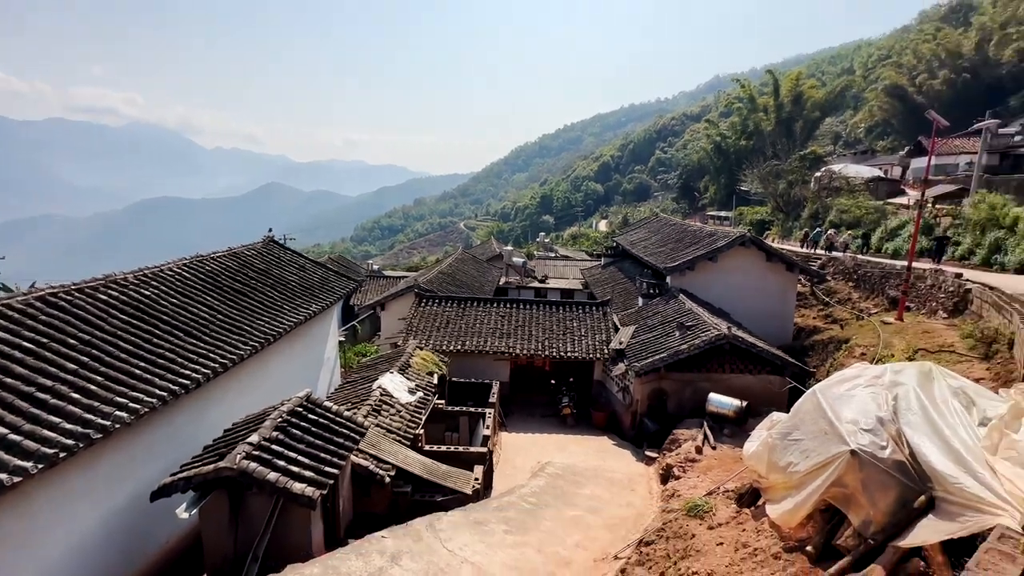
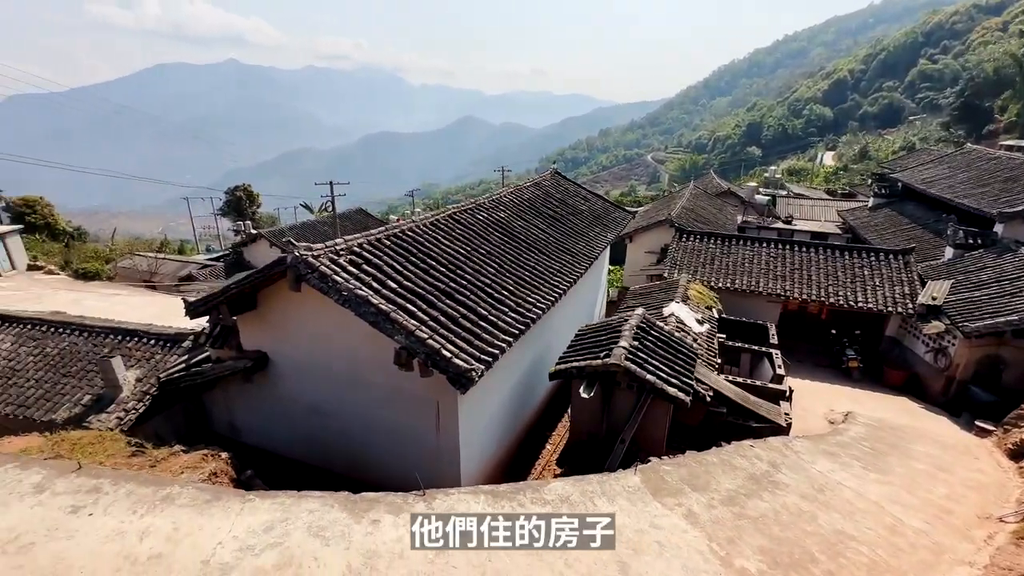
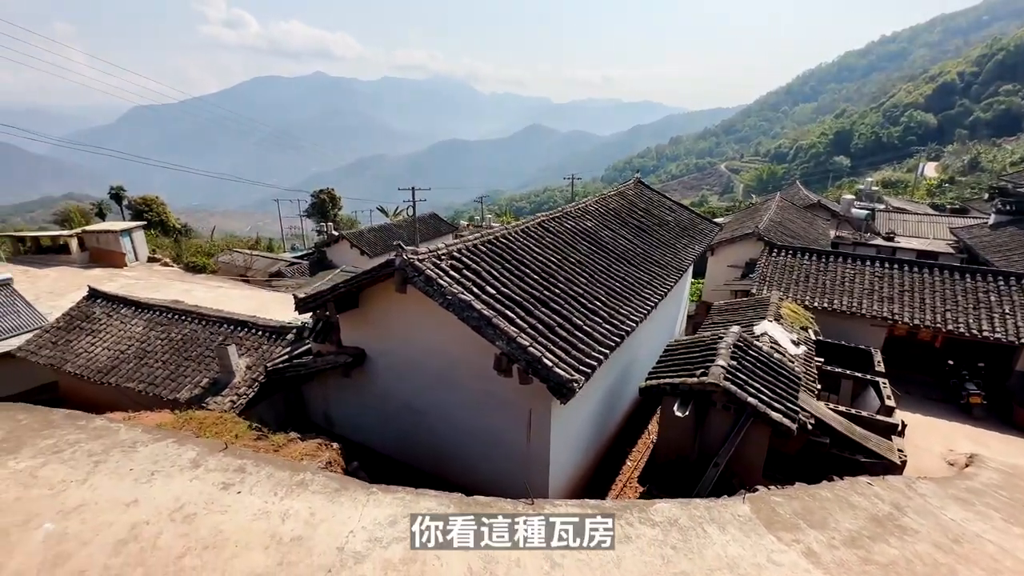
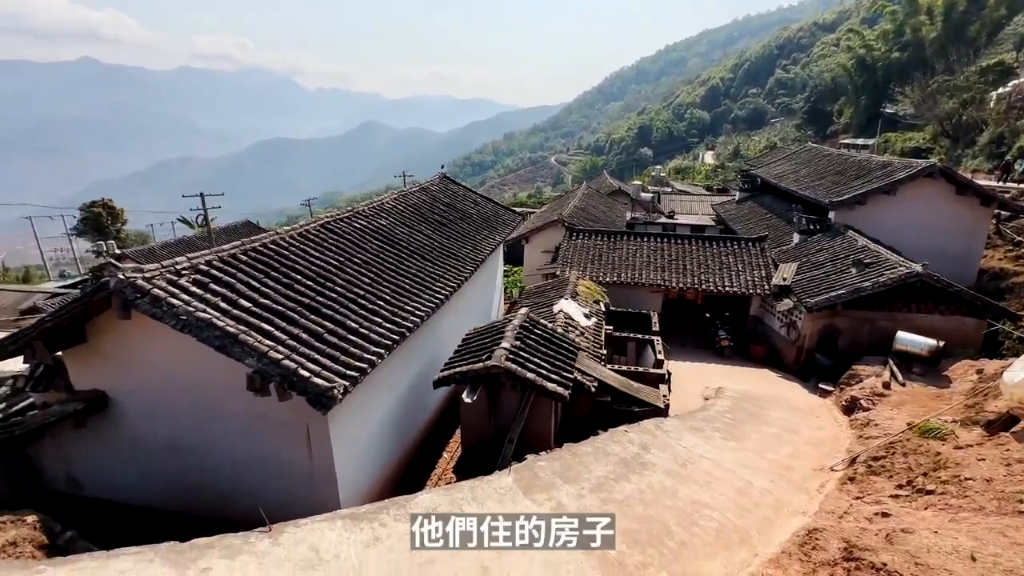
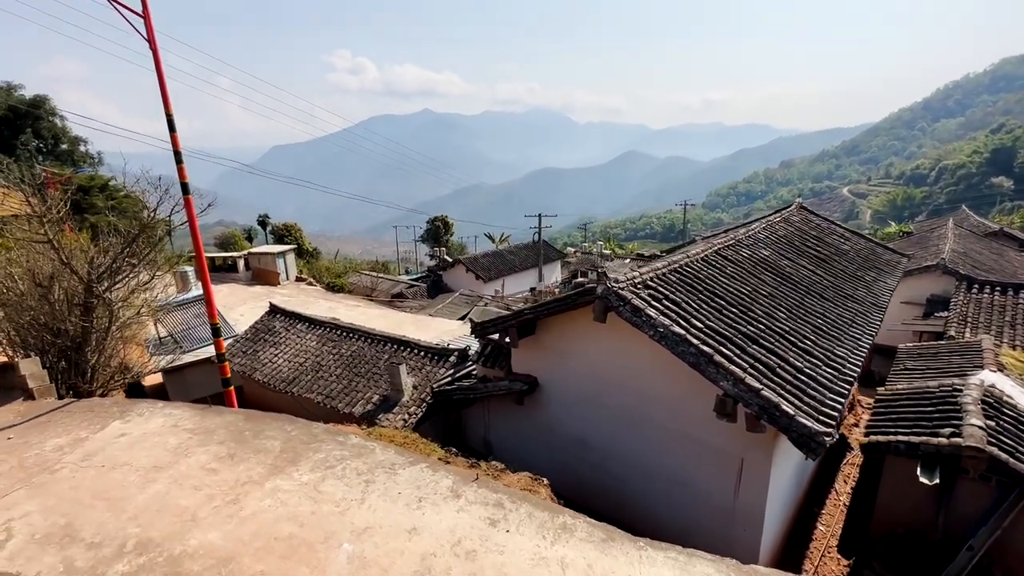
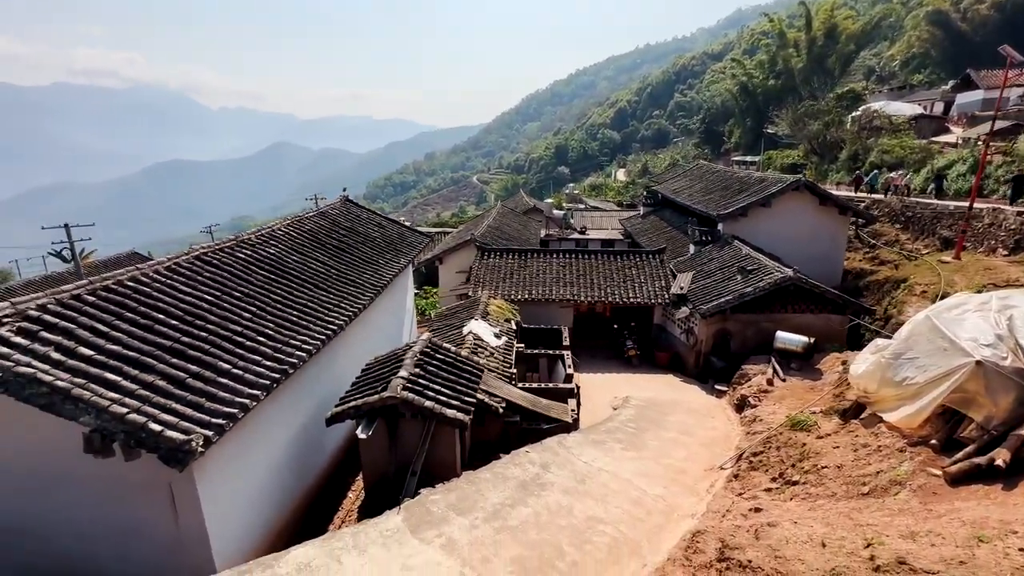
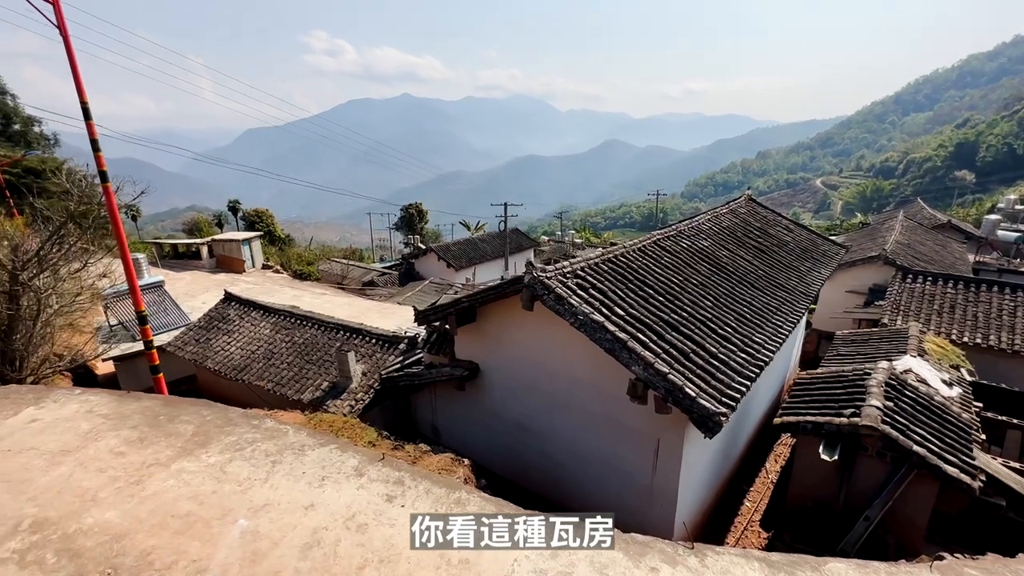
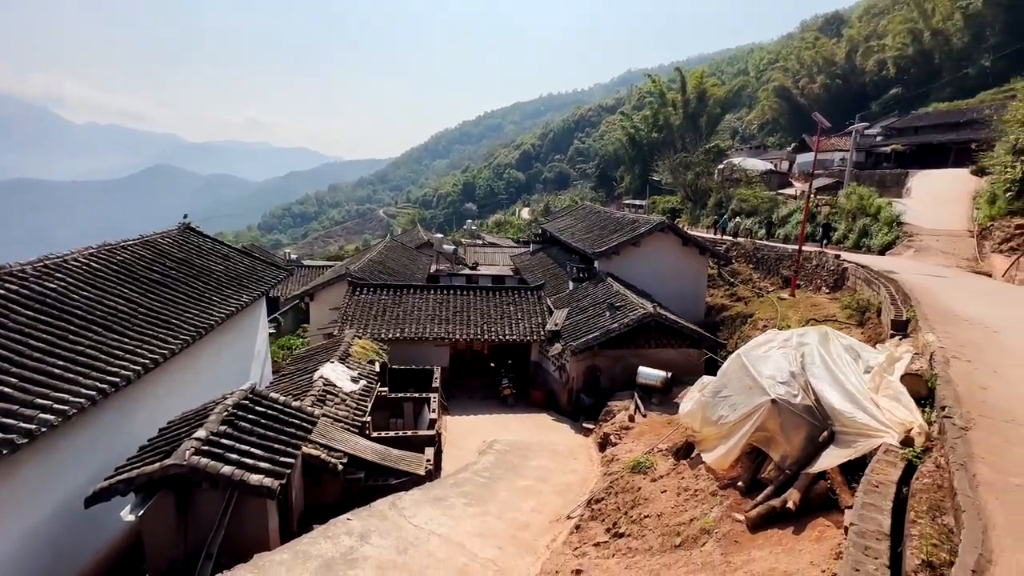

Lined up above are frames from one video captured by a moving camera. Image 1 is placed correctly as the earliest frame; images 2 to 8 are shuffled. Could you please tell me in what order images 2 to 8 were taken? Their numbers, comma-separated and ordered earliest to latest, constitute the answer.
8, 6, 4, 2, 3, 7, 5
